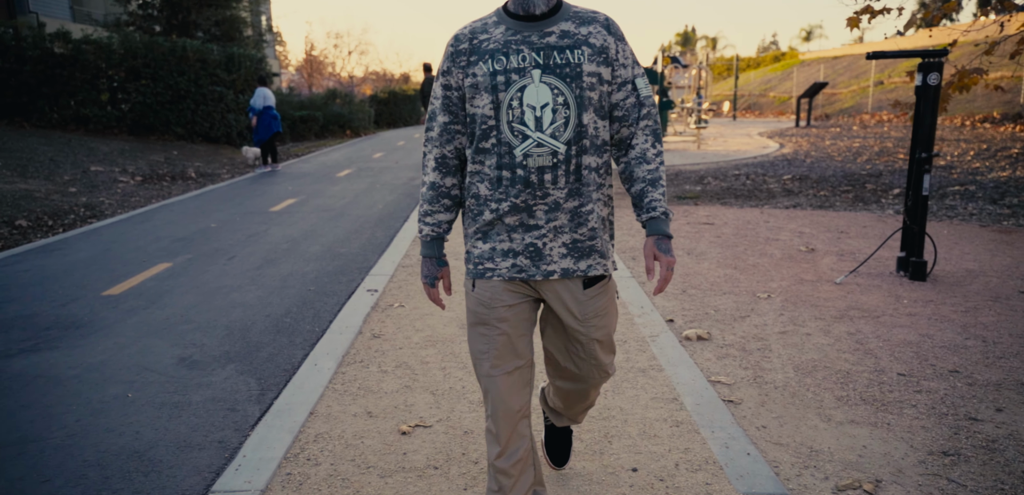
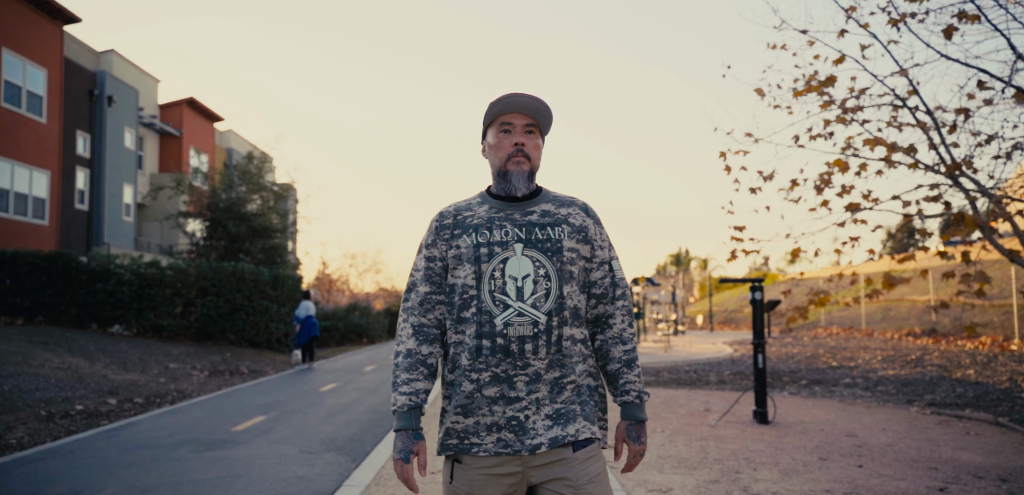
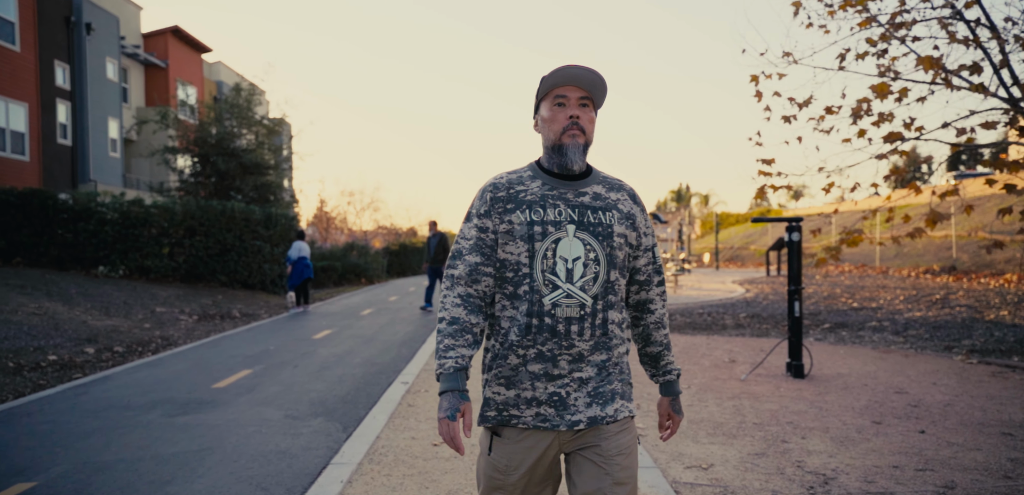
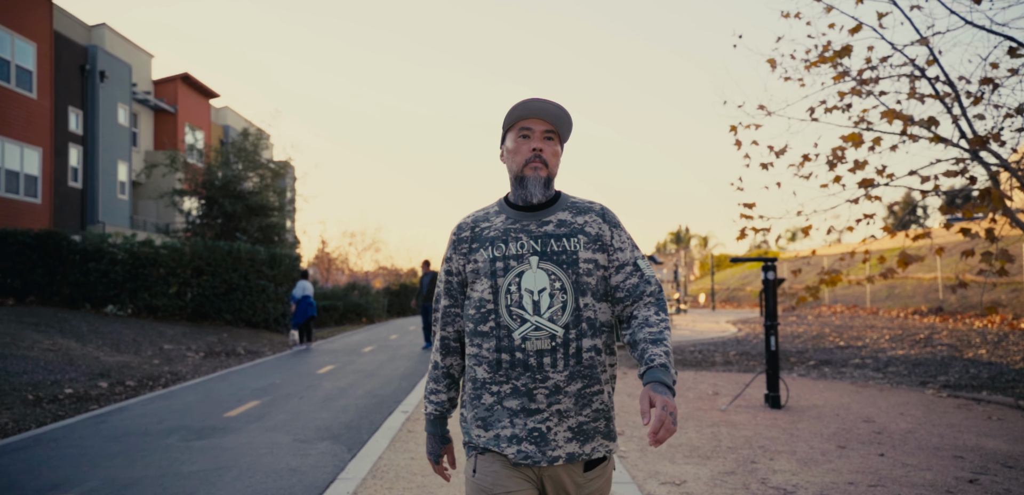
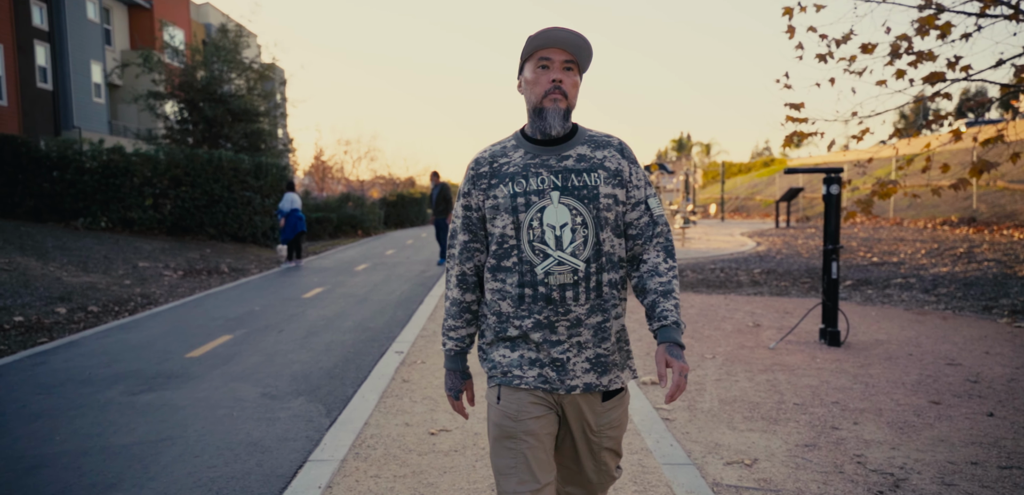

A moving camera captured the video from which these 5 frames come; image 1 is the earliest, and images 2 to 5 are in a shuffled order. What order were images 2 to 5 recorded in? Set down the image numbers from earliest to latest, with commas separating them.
5, 3, 4, 2
